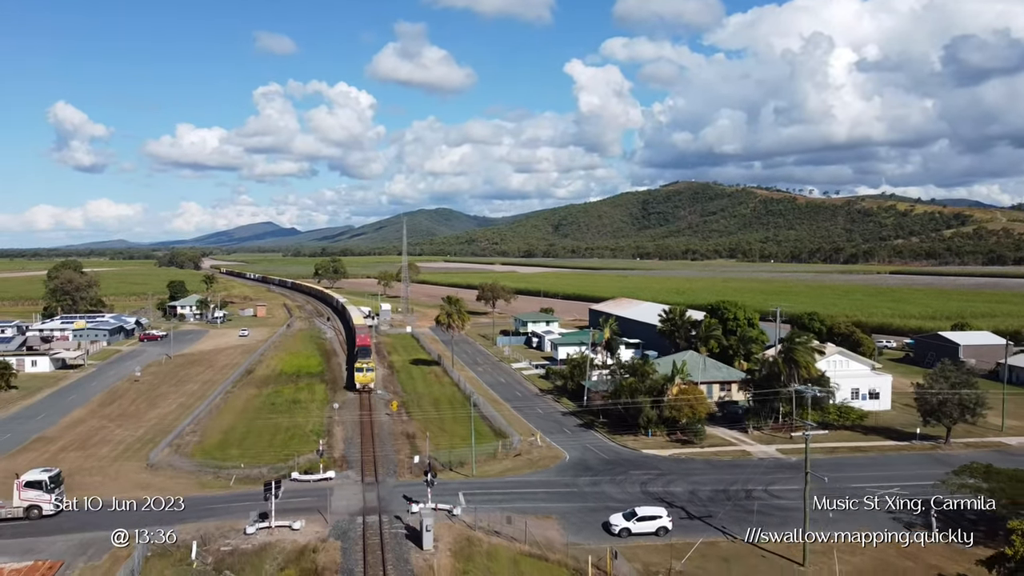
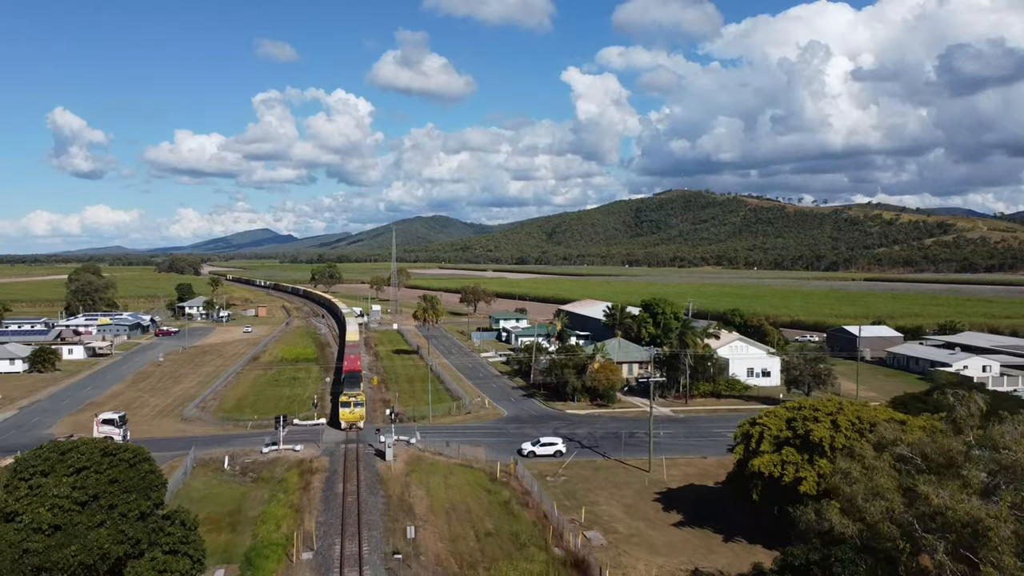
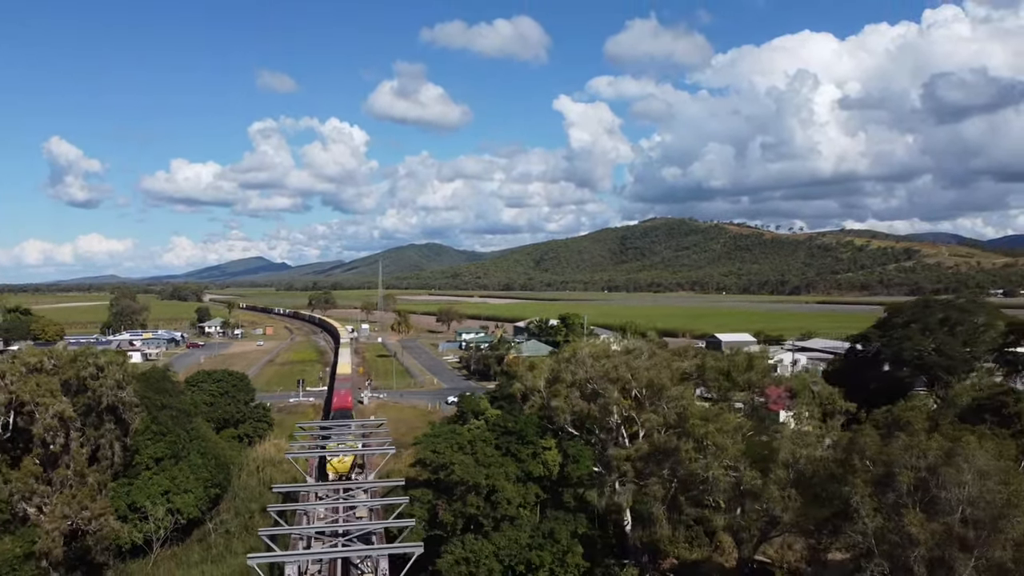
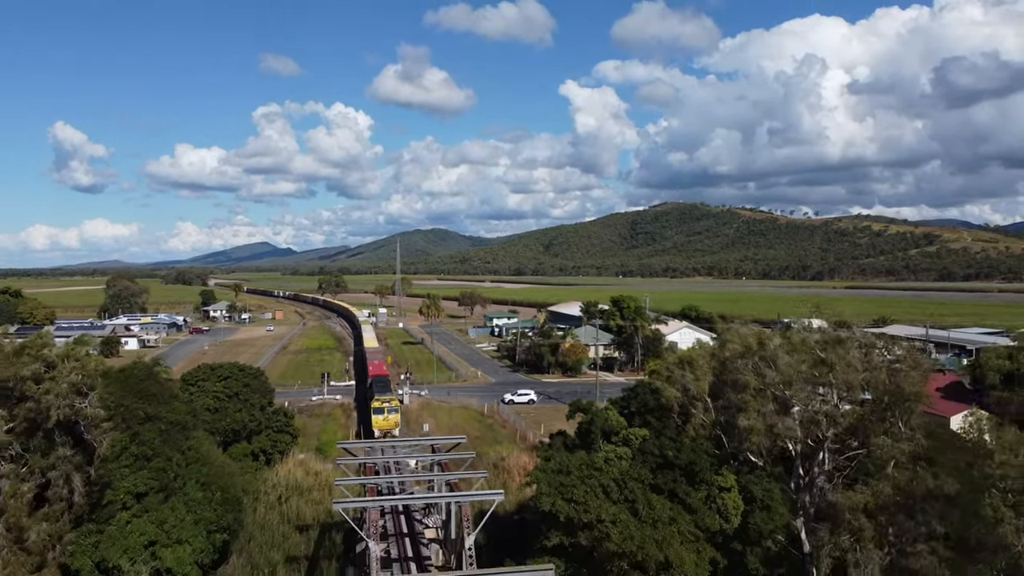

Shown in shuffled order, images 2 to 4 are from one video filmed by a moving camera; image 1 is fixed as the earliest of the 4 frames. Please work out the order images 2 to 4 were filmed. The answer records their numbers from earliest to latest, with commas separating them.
2, 4, 3
